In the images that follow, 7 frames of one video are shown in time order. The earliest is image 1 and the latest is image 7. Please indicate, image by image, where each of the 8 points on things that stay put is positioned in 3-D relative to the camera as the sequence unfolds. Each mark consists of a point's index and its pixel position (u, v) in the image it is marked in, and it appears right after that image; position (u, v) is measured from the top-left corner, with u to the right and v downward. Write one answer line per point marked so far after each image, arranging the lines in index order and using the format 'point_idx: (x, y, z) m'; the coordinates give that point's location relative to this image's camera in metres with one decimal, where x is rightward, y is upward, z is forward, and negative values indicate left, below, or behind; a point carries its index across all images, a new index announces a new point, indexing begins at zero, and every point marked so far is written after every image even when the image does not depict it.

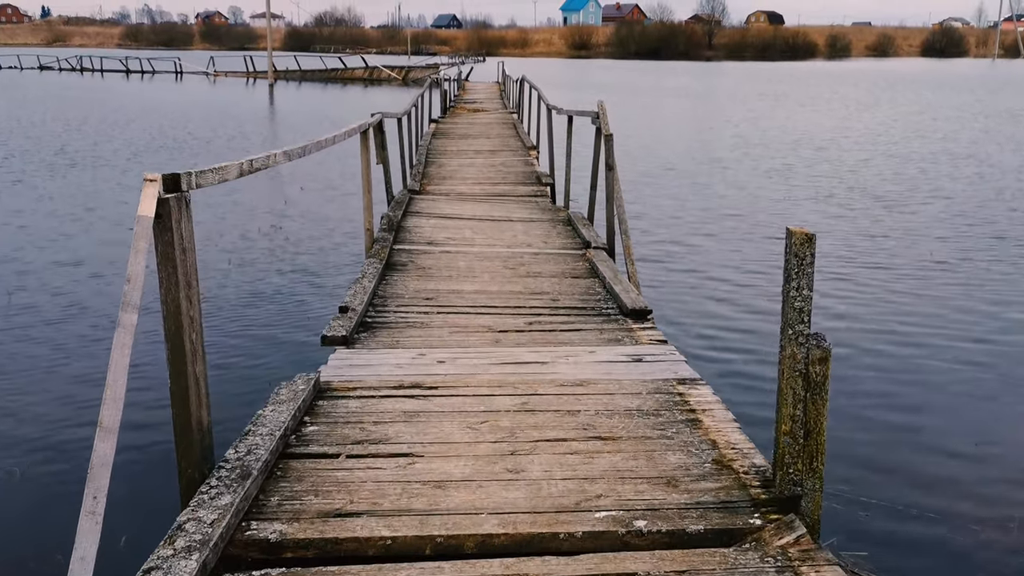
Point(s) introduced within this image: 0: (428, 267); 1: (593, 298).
0: (-0.5, +0.1, +6.1) m
1: (+0.4, 0.0, +5.4) m
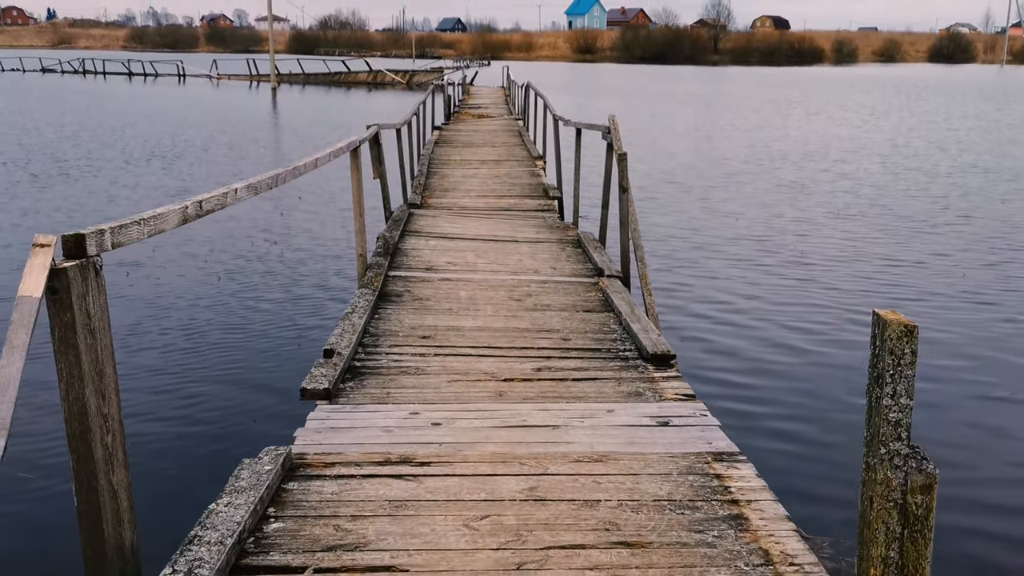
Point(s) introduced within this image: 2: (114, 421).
0: (-0.4, 0.0, +5.5) m
1: (+0.4, -0.2, +4.9) m
2: (-0.8, -0.3, +2.1) m
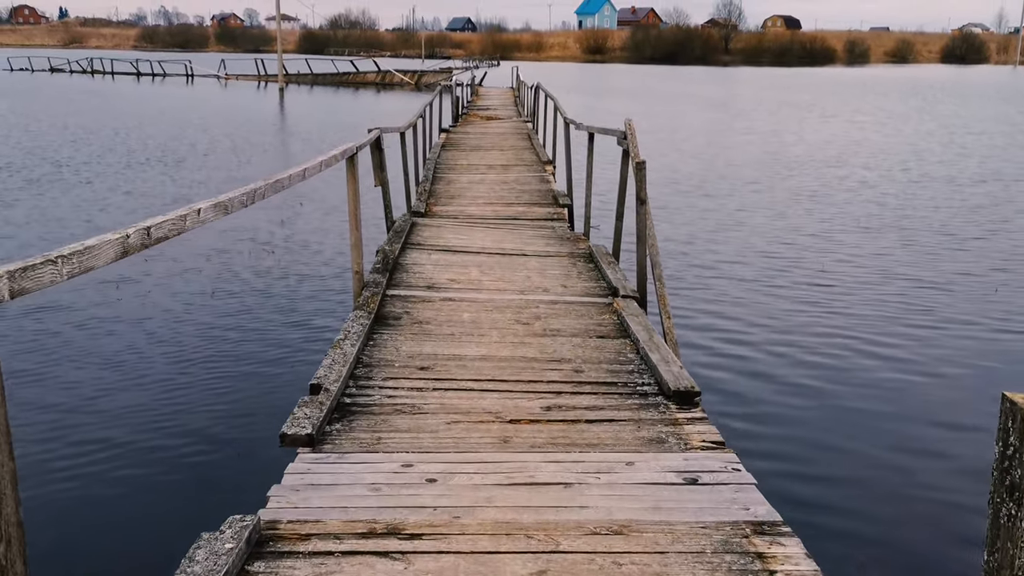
0: (-0.4, -0.2, +5.1) m
1: (+0.5, -0.3, +4.5) m
2: (-0.8, -0.4, +1.6) m
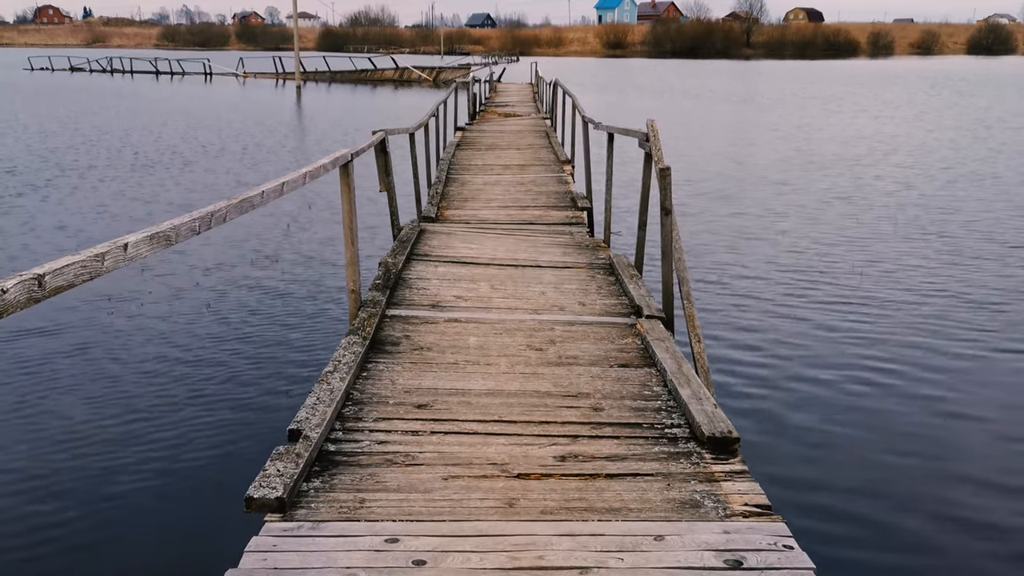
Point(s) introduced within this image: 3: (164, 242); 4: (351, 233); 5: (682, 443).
0: (-0.4, -0.3, +4.6) m
1: (+0.5, -0.4, +3.9) m
2: (-0.8, -0.5, +1.1) m
3: (-0.8, +0.1, +2.5) m
4: (-0.8, +0.3, +5.0) m
5: (+0.6, -0.5, +3.5) m
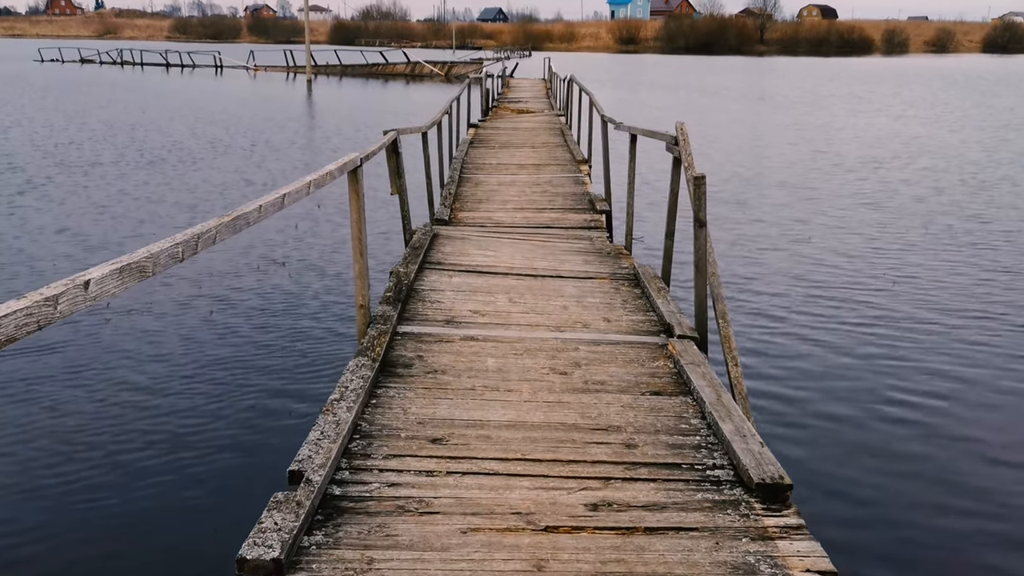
0: (-0.3, -0.3, +4.2) m
1: (+0.6, -0.5, +3.5) m
2: (-0.7, -0.6, +0.8) m
3: (-0.8, 0.0, +2.2) m
4: (-0.7, +0.2, +4.6) m
5: (+0.6, -0.6, +3.2) m
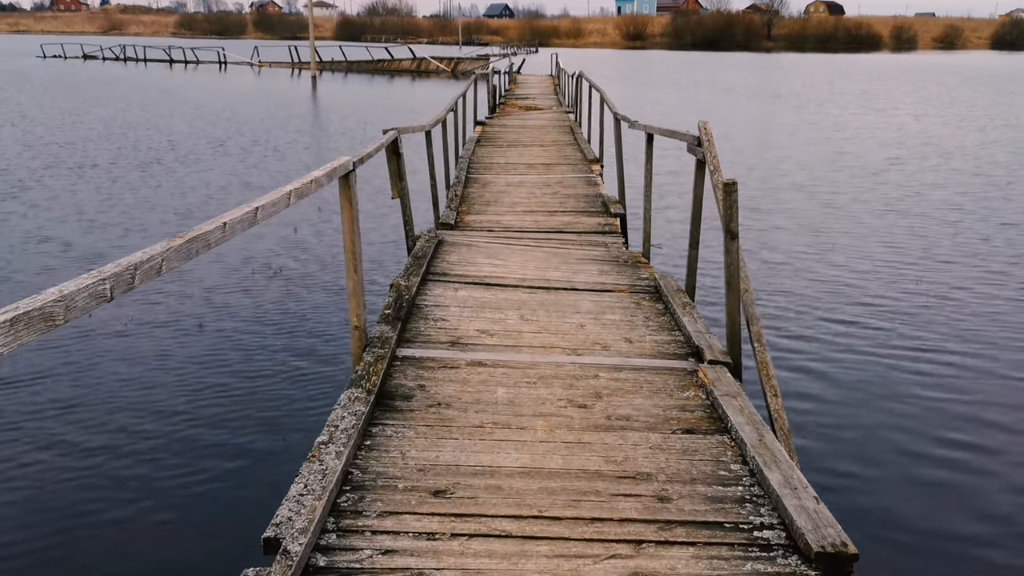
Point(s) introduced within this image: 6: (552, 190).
0: (-0.2, -0.4, +3.7) m
1: (+0.6, -0.6, +3.1) m
2: (-0.7, -0.6, +0.3) m
3: (-0.7, -0.1, +1.7) m
4: (-0.6, +0.1, +4.2) m
5: (+0.7, -0.7, +2.7) m
6: (+0.3, +0.9, +9.6) m
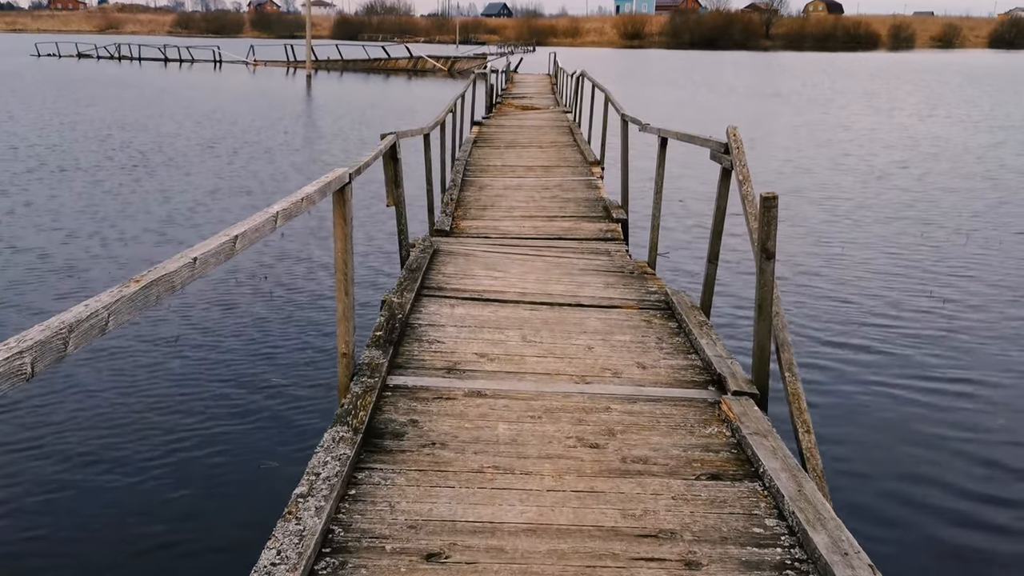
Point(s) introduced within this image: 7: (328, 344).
0: (-0.2, -0.5, +3.3) m
1: (+0.6, -0.7, +2.7) m
2: (-0.7, -0.7, -0.1) m
3: (-0.7, -0.1, +1.3) m
4: (-0.6, 0.0, +3.8) m
5: (+0.7, -0.8, +2.3) m
6: (+0.3, +0.8, +9.2) m
7: (-1.3, -0.2, +7.5) m
